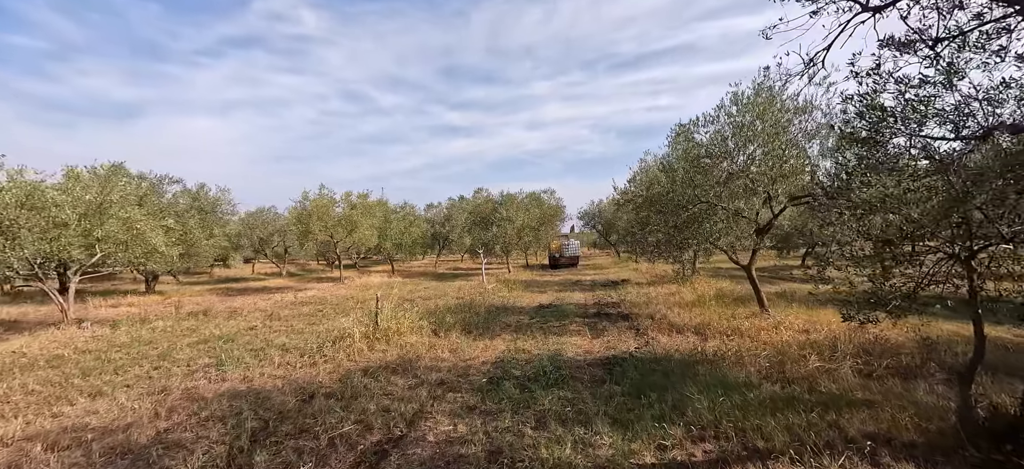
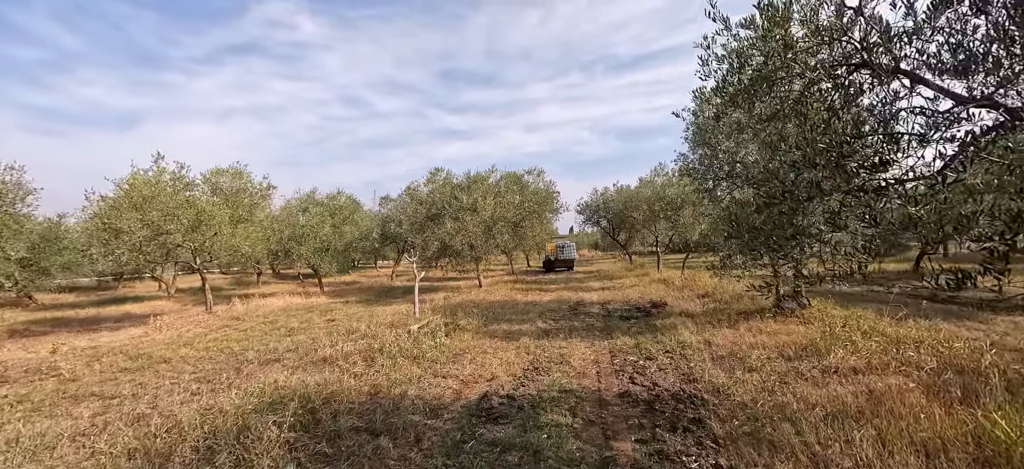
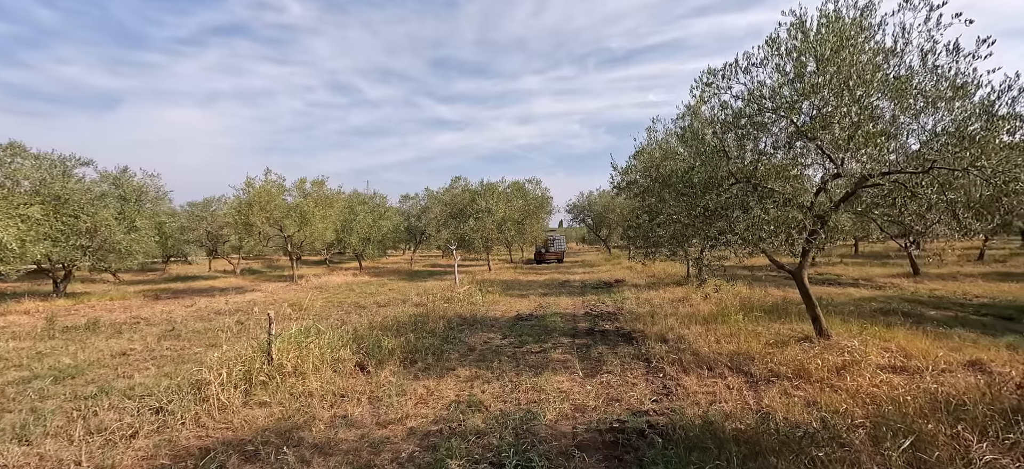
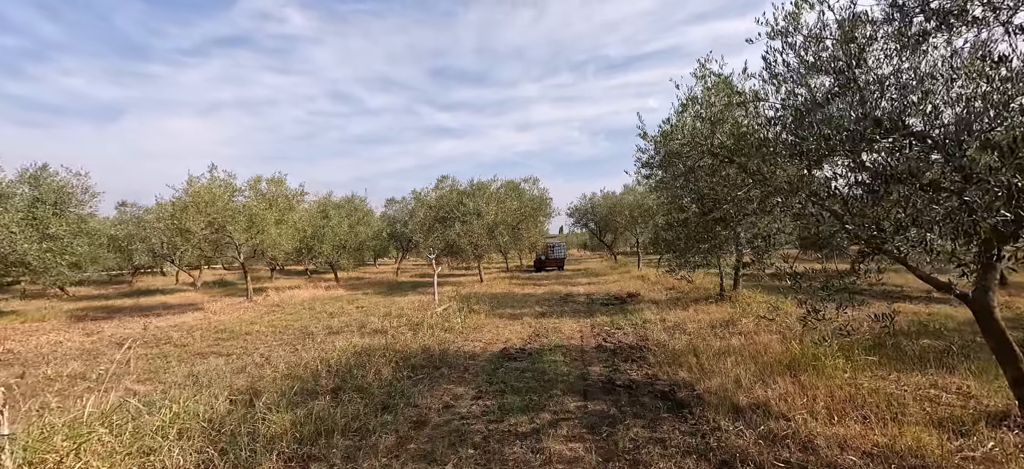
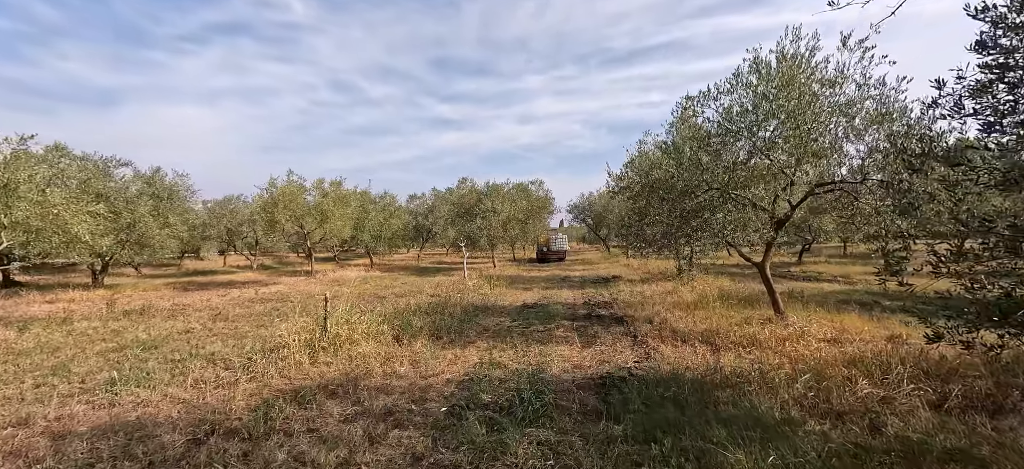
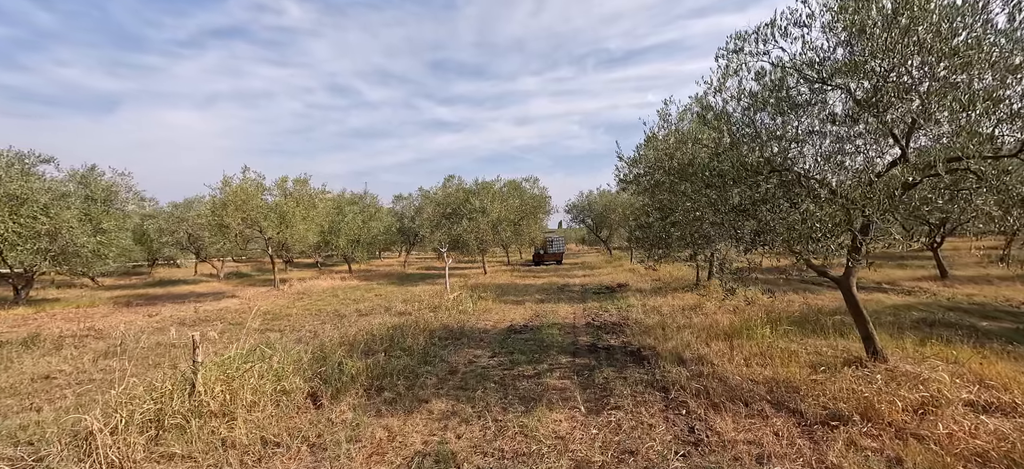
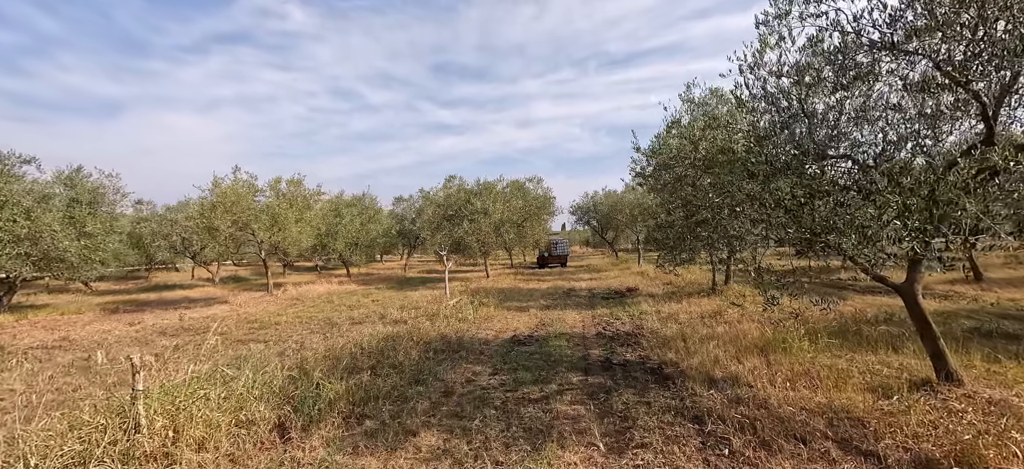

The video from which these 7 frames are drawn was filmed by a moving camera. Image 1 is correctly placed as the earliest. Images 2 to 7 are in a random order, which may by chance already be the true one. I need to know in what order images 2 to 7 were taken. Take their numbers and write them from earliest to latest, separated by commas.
5, 3, 6, 7, 4, 2
